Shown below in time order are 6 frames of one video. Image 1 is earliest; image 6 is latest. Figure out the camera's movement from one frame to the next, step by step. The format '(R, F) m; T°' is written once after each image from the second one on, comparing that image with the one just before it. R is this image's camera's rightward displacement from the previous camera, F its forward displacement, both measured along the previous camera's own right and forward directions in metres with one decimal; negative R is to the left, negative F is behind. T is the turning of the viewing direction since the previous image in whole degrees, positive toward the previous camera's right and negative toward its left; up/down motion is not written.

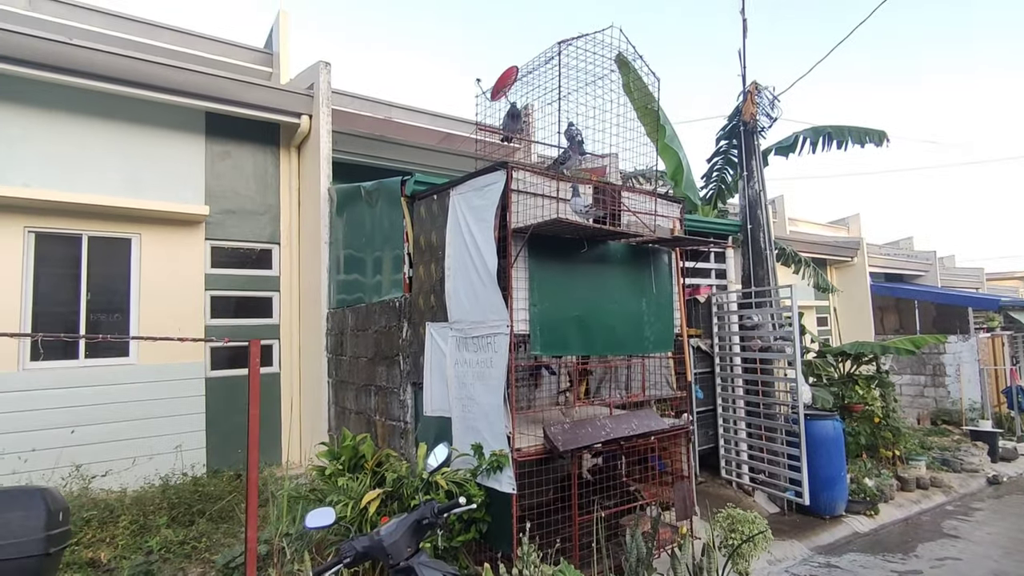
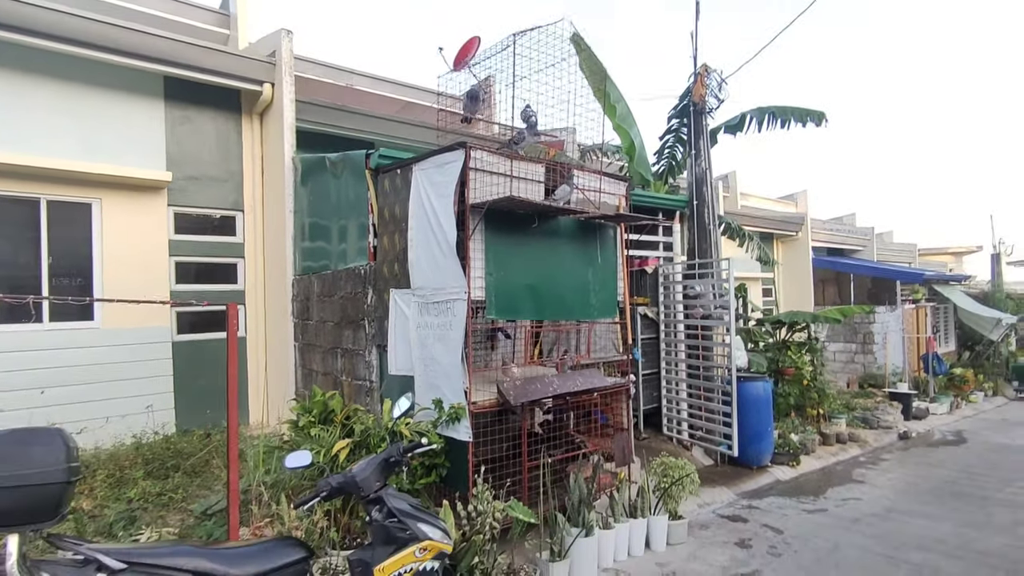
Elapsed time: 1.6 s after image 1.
(0.0, -0.4) m; +4°
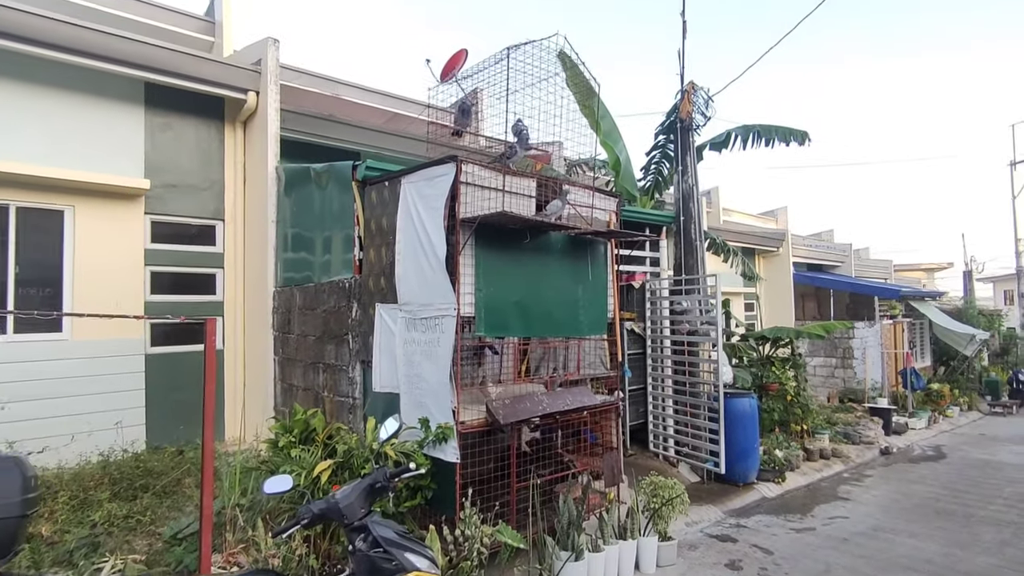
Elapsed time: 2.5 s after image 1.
(-0.1, +0.1) m; +2°
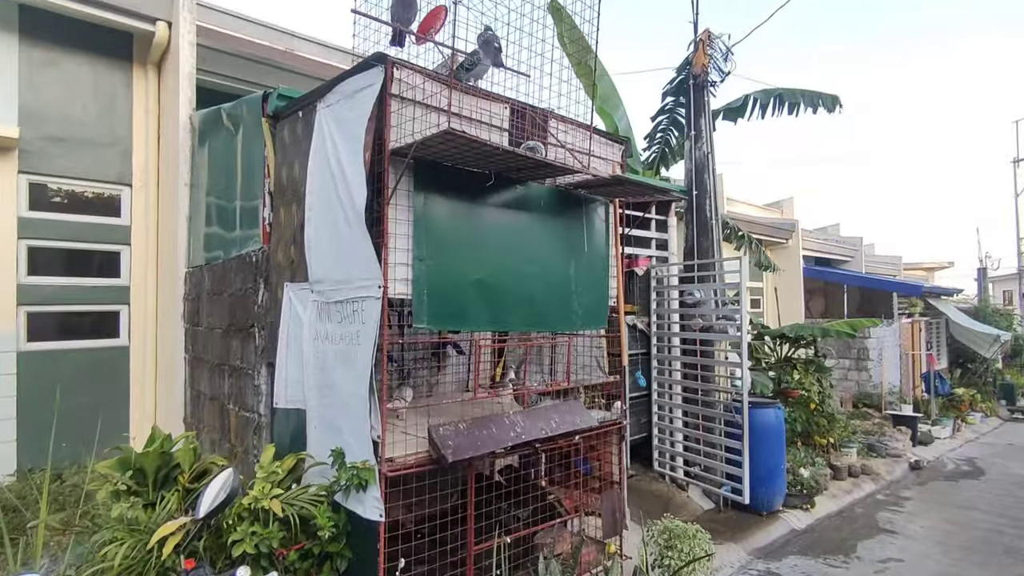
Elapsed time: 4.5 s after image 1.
(+0.2, +1.2) m; +1°
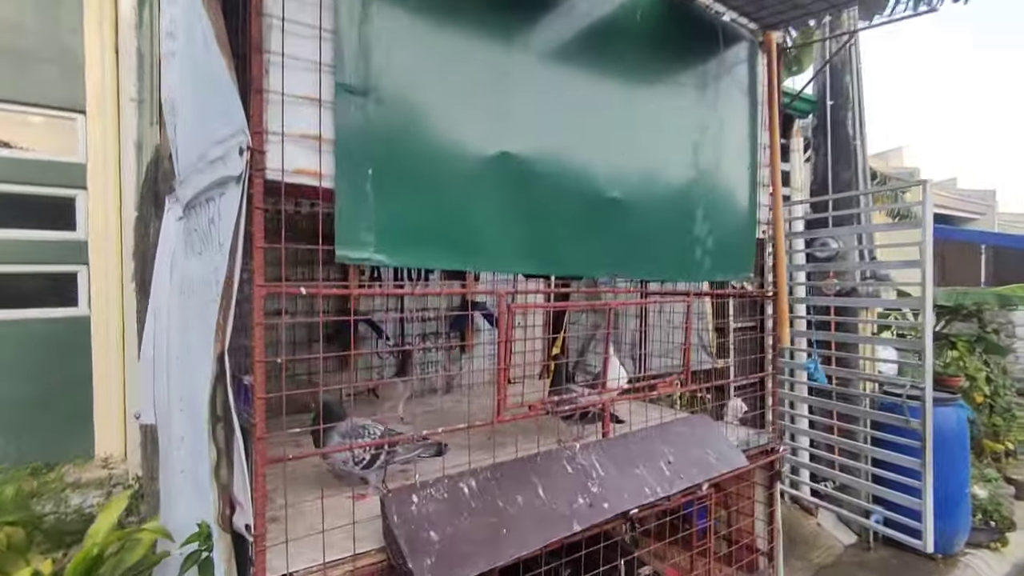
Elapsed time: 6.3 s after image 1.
(0.0, +1.5) m; -6°
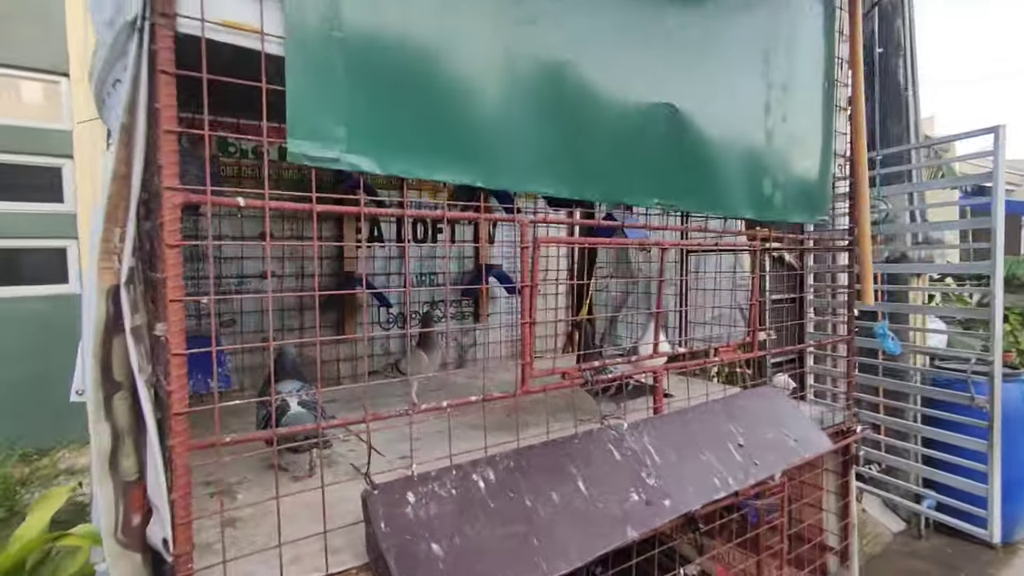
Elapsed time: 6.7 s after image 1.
(0.0, +0.3) m; -1°
